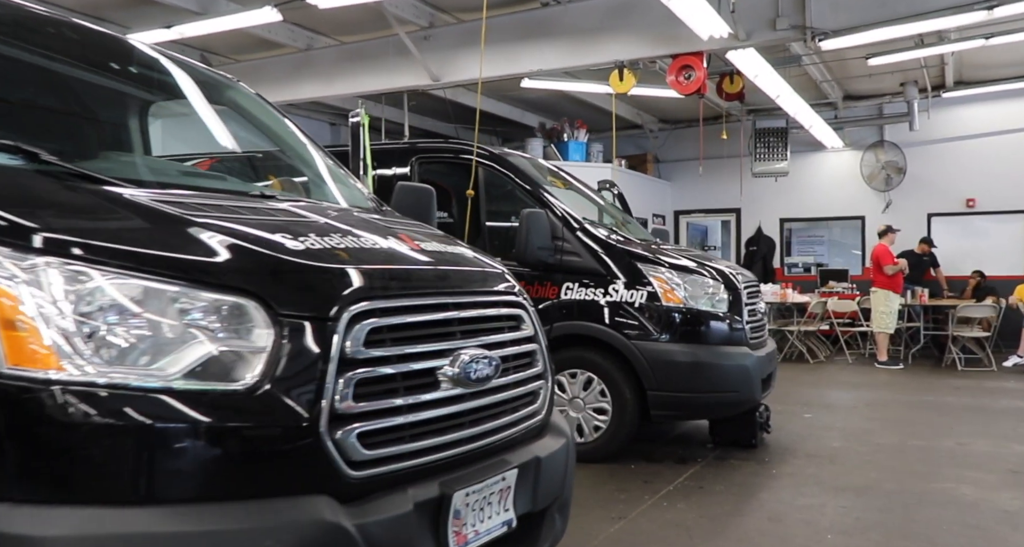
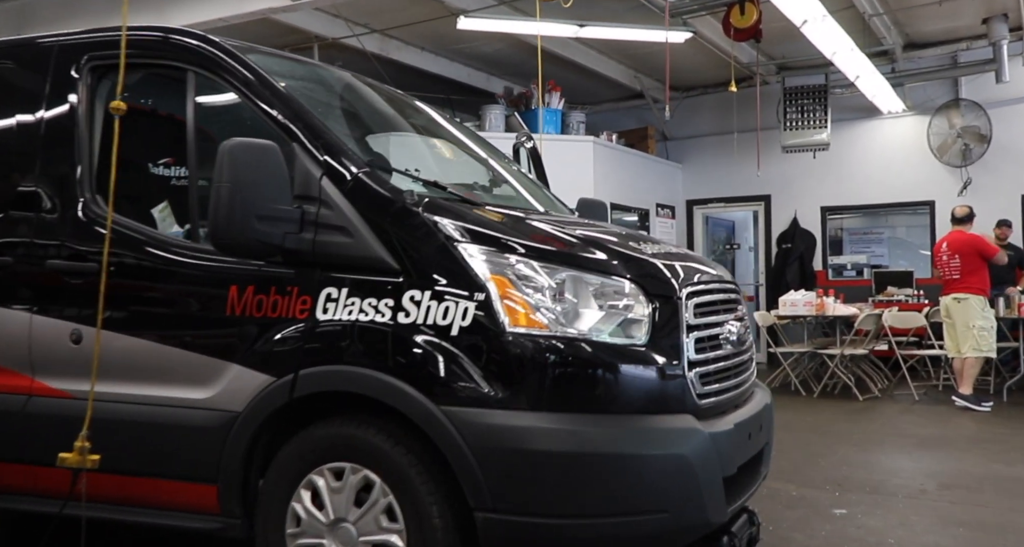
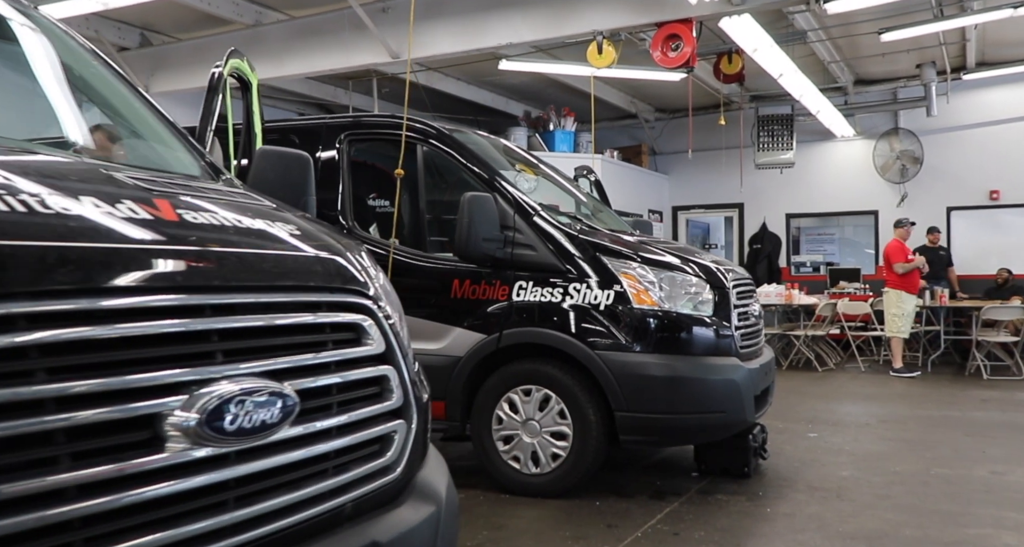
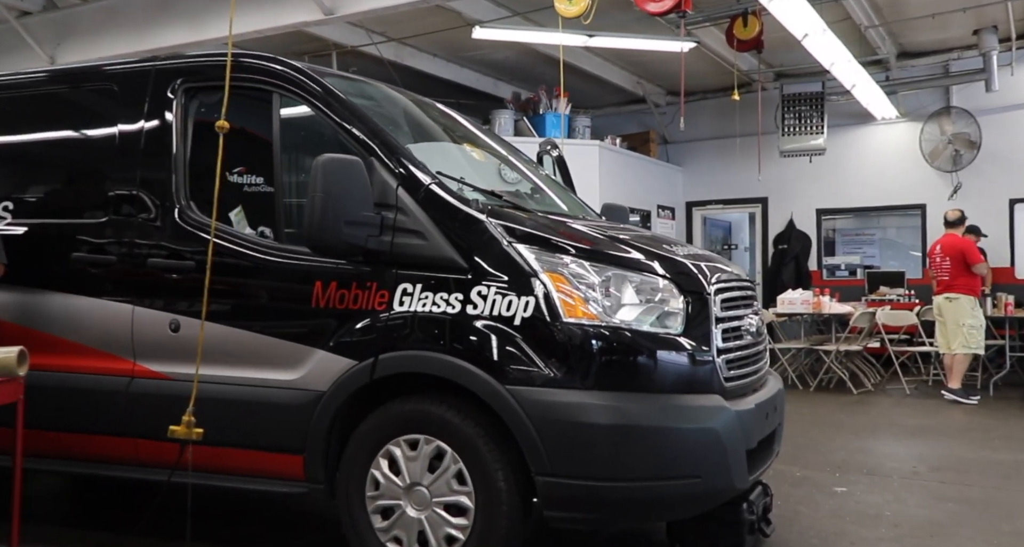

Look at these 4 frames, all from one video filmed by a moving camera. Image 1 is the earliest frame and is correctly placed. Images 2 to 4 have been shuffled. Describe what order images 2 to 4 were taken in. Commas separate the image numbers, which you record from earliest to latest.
3, 4, 2
